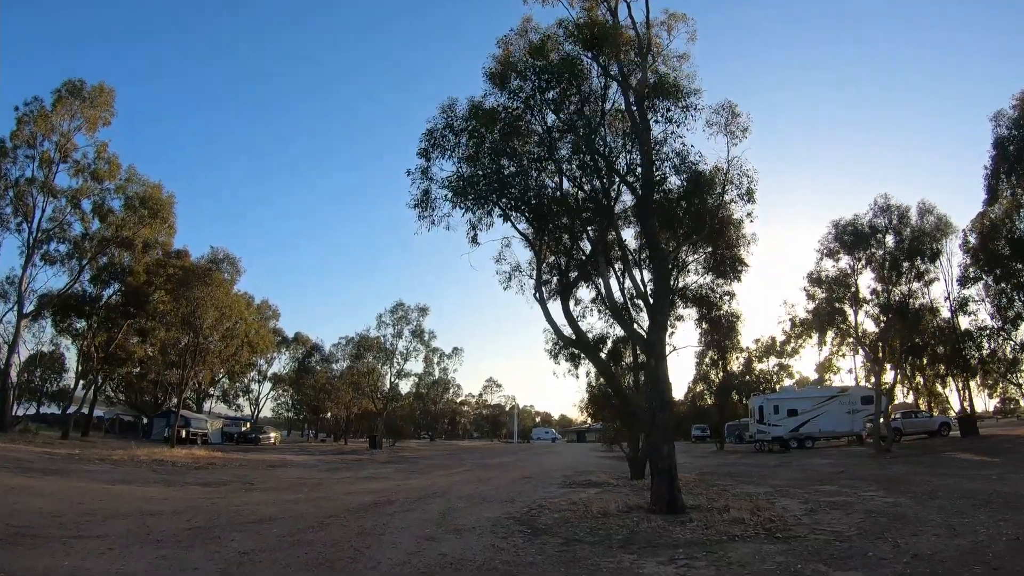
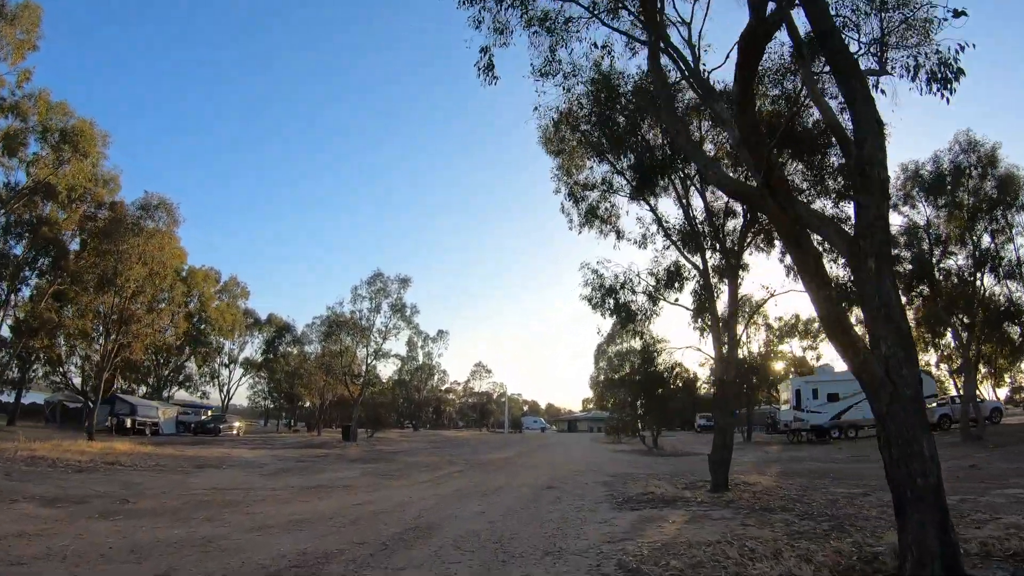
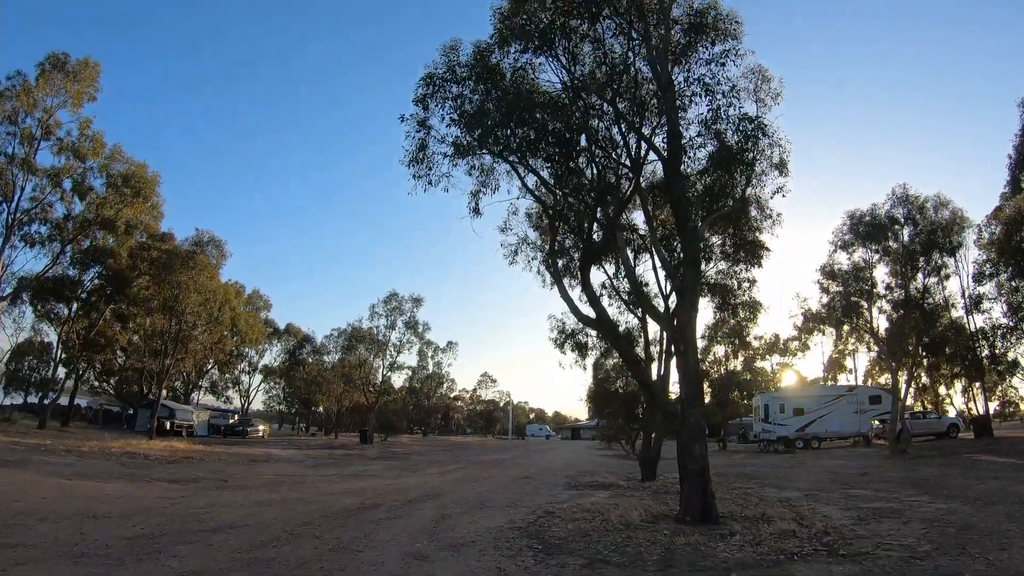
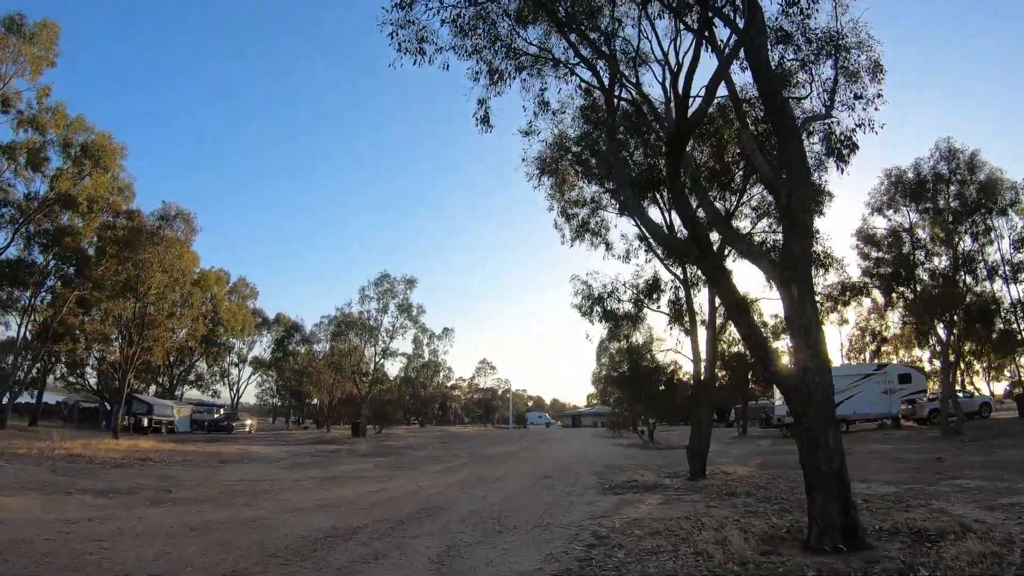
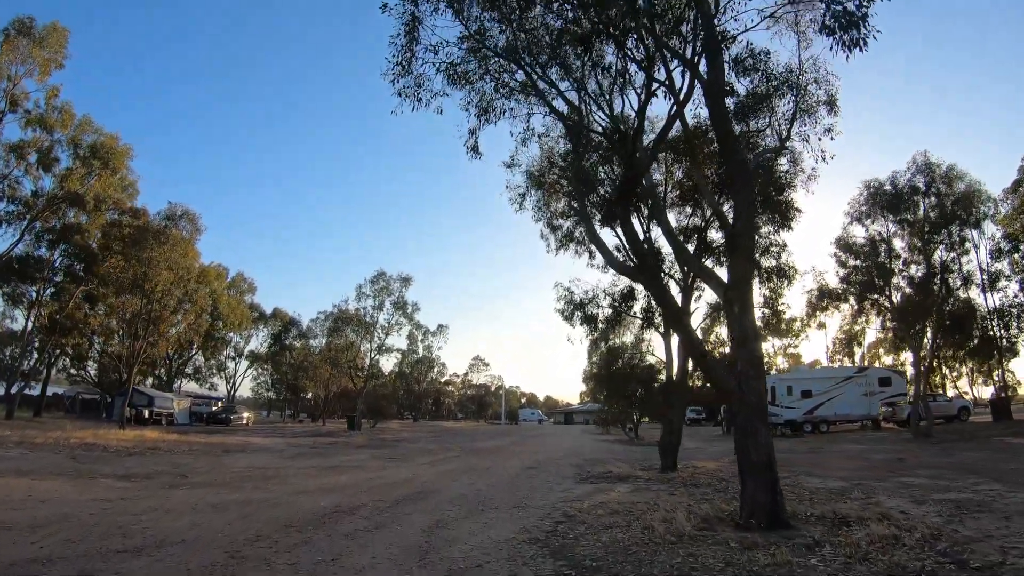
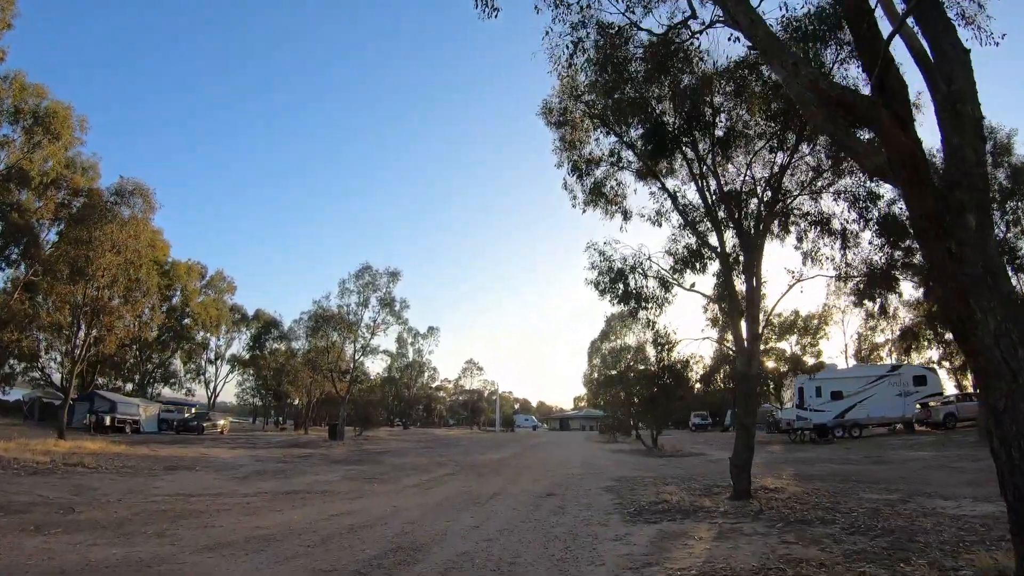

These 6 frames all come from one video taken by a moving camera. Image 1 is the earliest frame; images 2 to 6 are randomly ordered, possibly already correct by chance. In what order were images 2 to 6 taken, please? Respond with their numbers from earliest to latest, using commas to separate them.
3, 5, 4, 2, 6
